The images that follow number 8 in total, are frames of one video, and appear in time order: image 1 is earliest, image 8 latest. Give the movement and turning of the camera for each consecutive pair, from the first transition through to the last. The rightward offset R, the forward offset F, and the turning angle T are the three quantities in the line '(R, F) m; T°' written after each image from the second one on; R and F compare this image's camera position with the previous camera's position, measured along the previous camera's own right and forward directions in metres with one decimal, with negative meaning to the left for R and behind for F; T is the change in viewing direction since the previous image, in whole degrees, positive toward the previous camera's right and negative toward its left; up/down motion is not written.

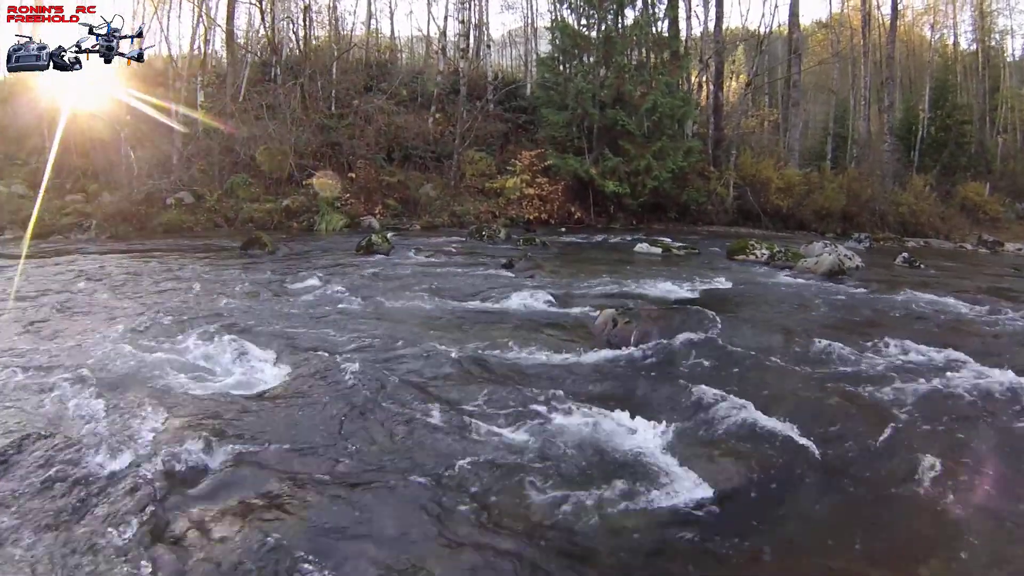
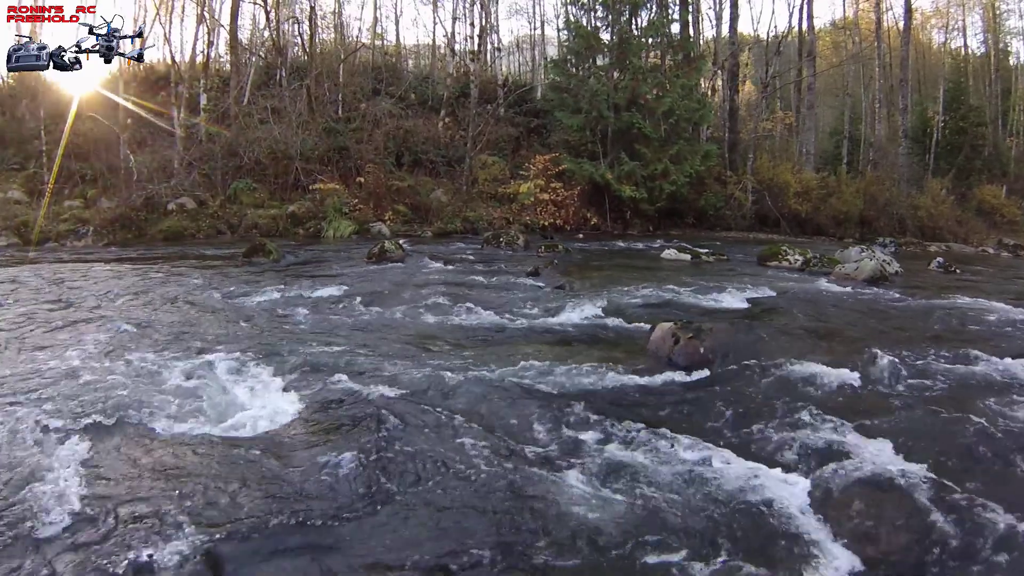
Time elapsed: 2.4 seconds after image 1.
(-0.5, +0.6) m; 0°
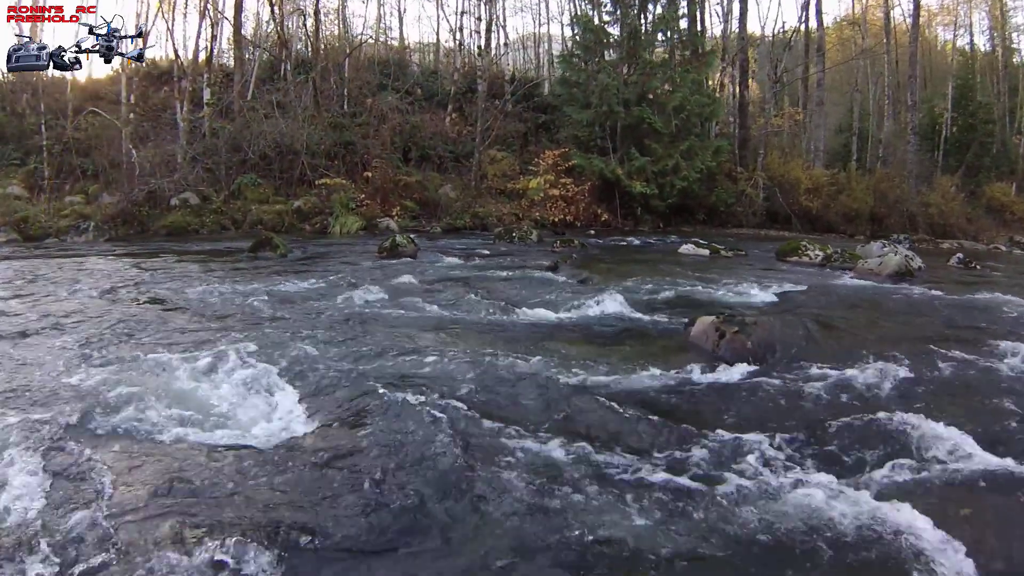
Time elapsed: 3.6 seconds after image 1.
(-0.4, +0.2) m; 0°
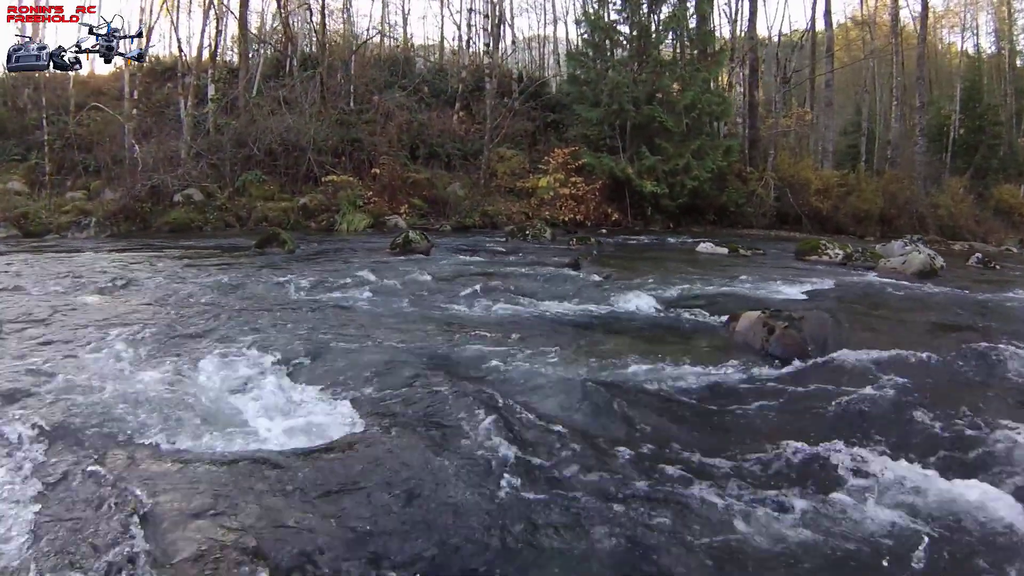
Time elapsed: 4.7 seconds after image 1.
(-0.4, +0.2) m; 0°
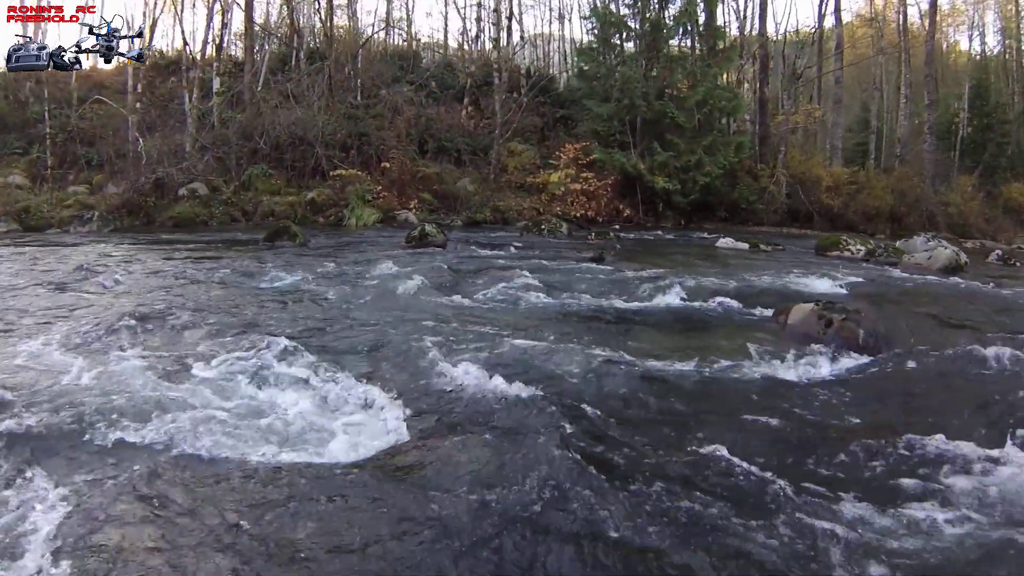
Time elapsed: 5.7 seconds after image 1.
(-0.4, +0.2) m; 0°
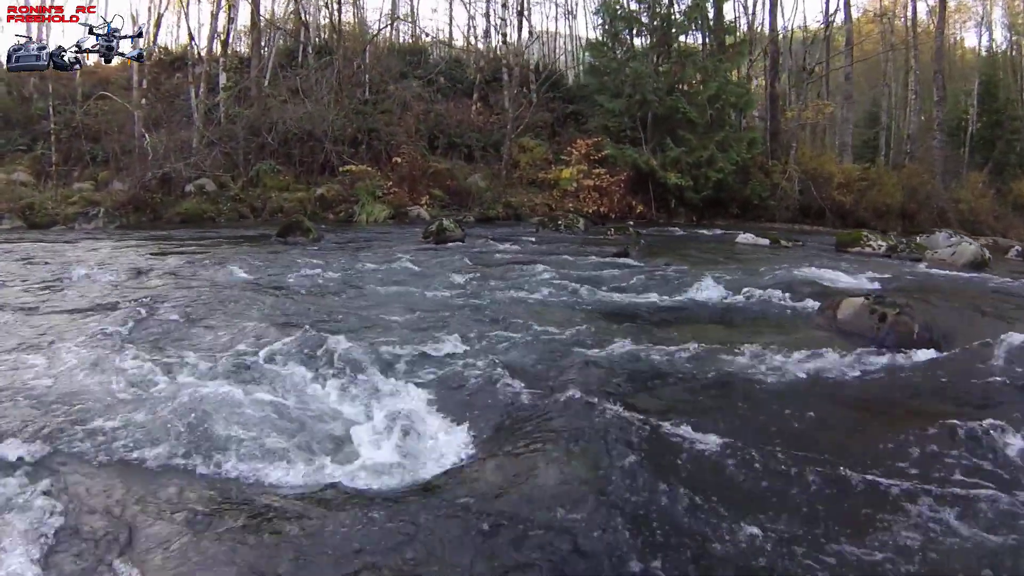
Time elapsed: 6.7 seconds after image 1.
(-0.4, +0.1) m; 0°
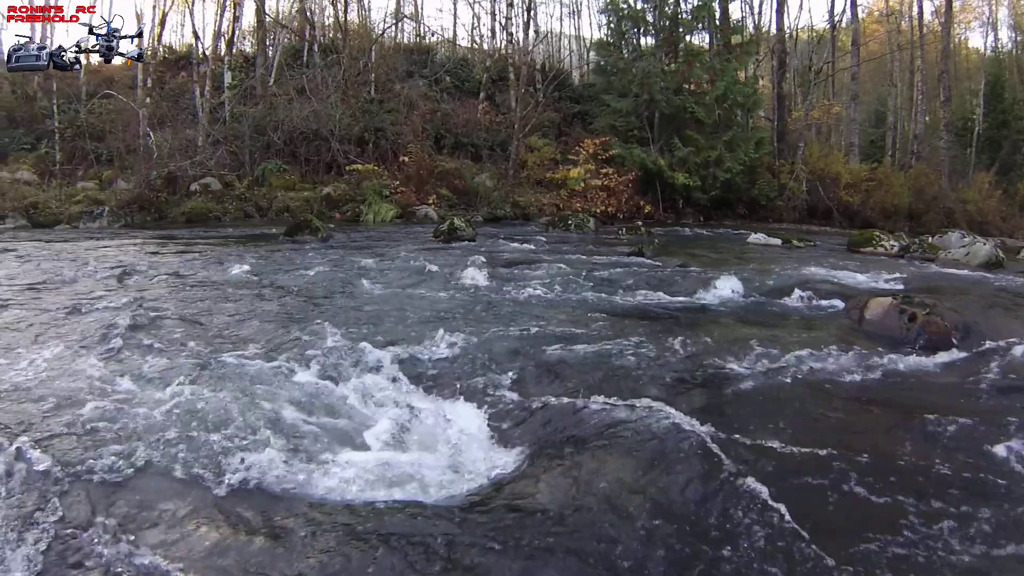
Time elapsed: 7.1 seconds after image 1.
(-0.2, +0.1) m; 0°
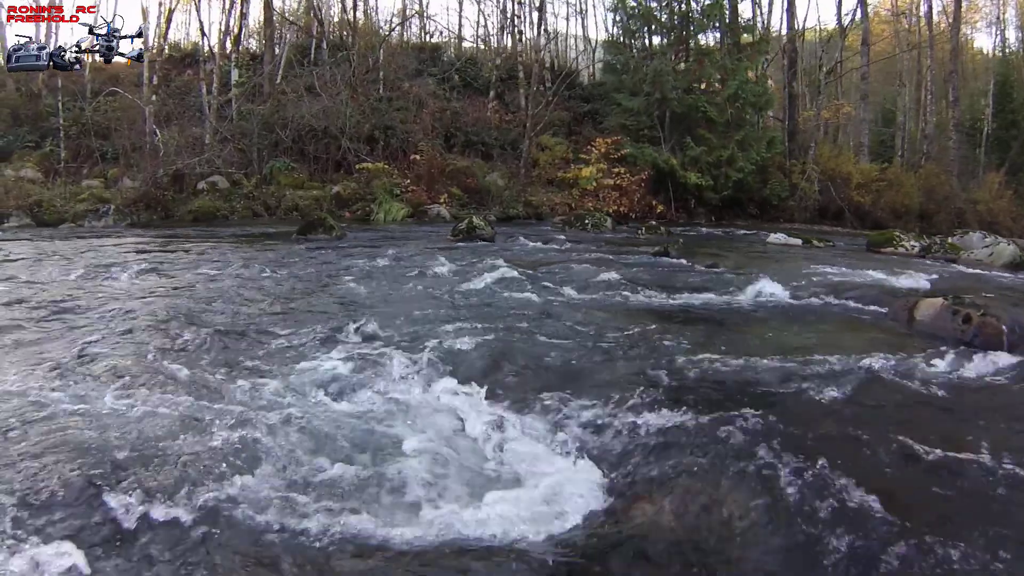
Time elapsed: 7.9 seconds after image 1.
(-0.4, +0.1) m; 0°
